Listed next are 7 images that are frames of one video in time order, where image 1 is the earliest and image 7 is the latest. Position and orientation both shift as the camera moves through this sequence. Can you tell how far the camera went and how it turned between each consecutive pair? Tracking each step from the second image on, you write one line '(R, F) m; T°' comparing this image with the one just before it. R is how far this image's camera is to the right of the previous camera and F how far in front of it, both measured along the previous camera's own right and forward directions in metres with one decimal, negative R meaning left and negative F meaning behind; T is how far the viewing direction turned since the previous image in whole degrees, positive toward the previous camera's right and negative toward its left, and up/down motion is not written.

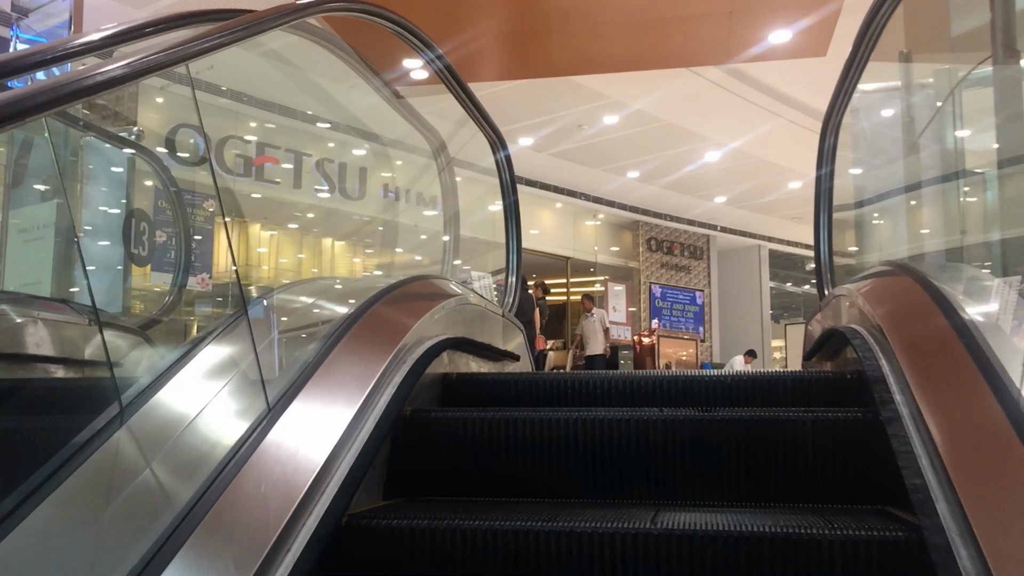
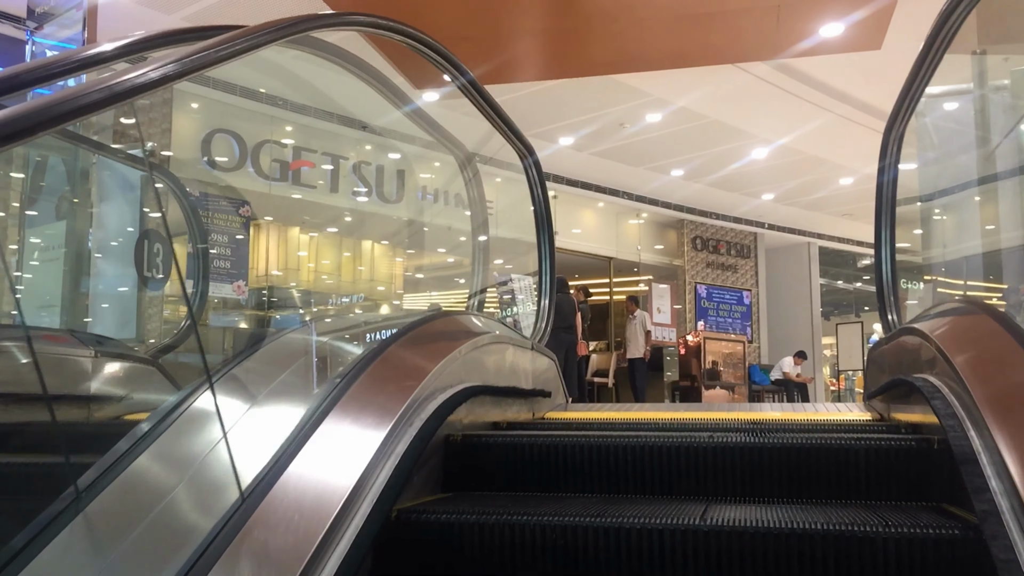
(0.0, +0.2) m; -3°
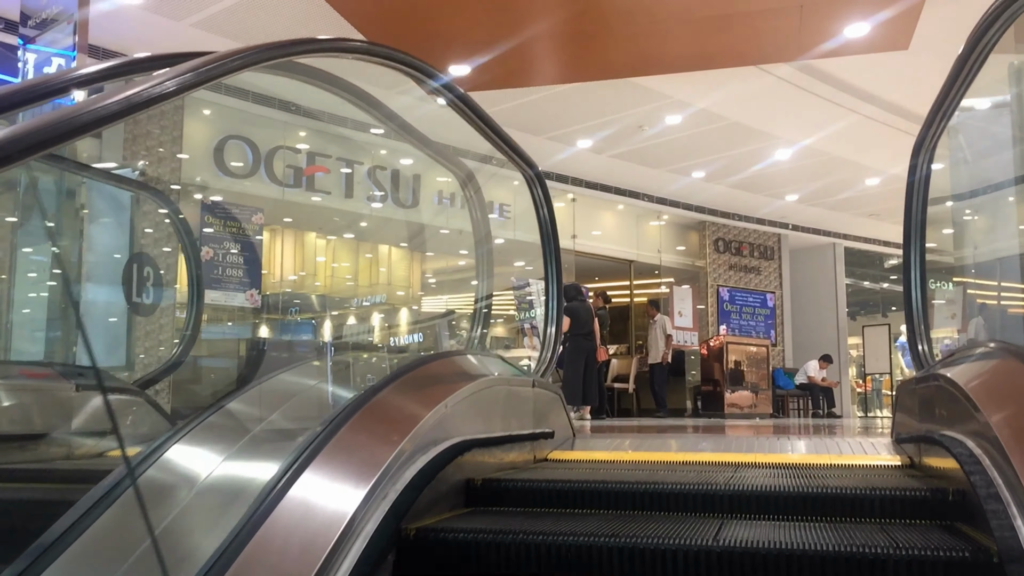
(+0.1, +0.1) m; -2°
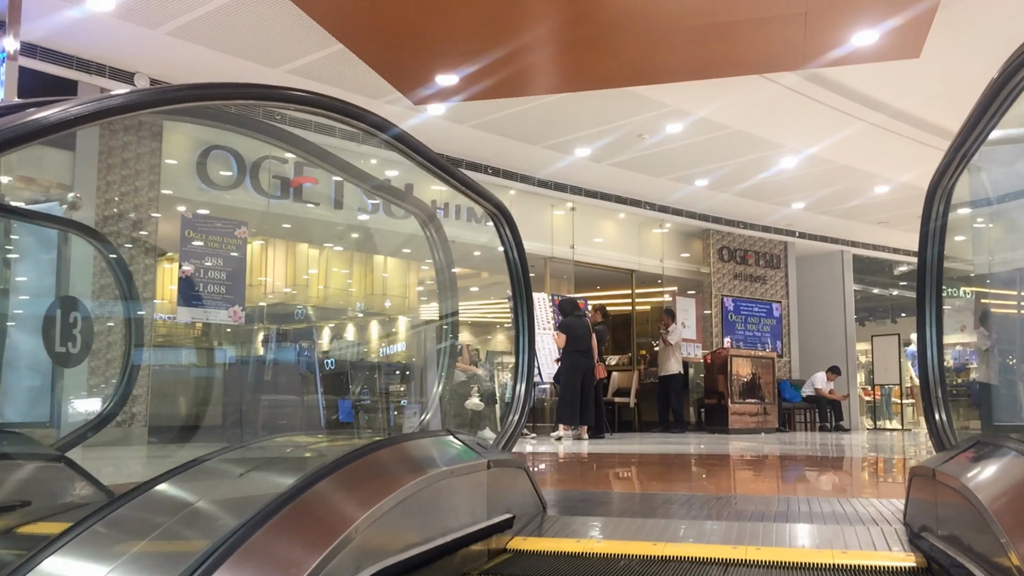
(+0.1, +0.3) m; -1°
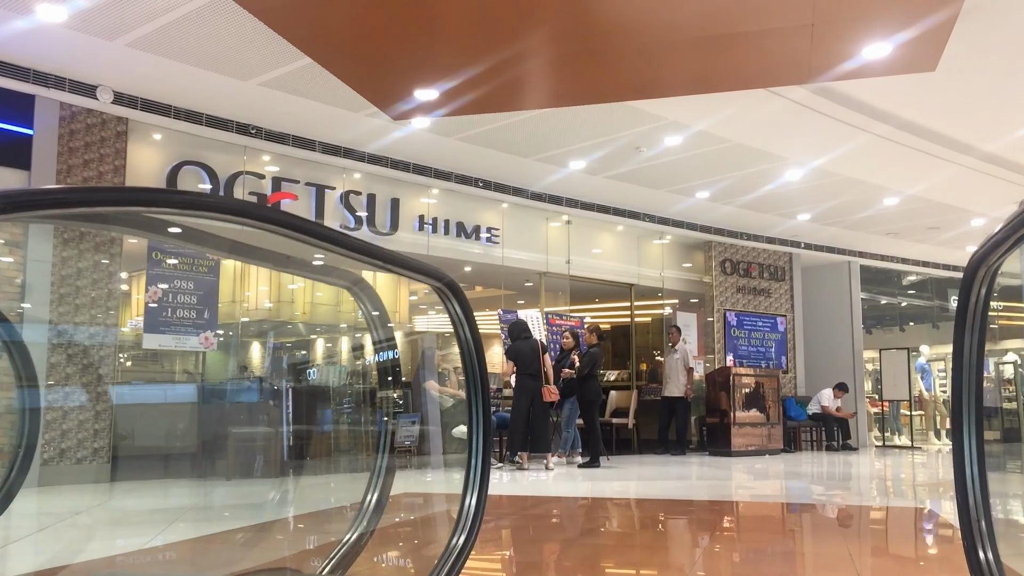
(+0.1, +0.4) m; 0°
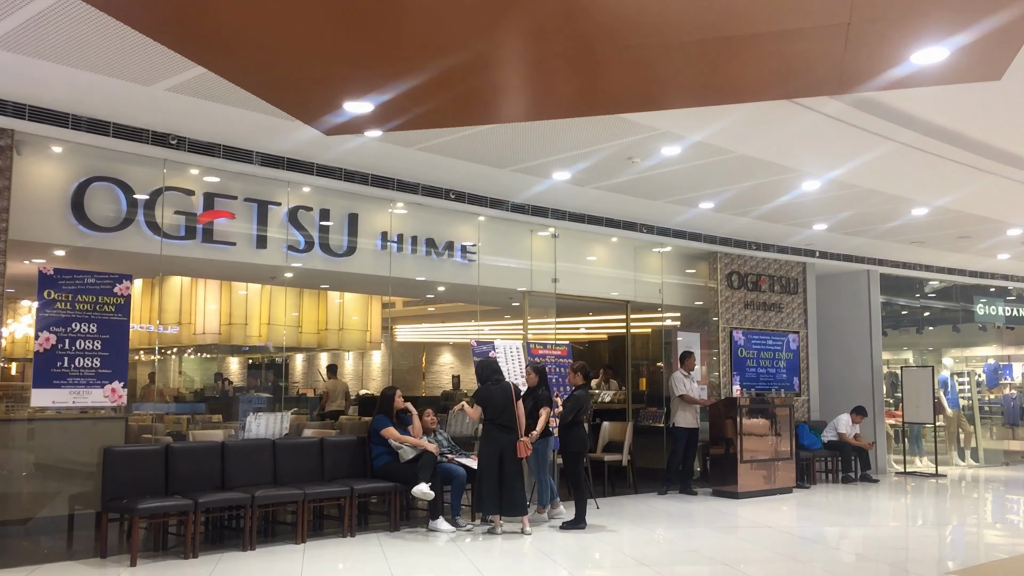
(+0.3, +1.1) m; -1°
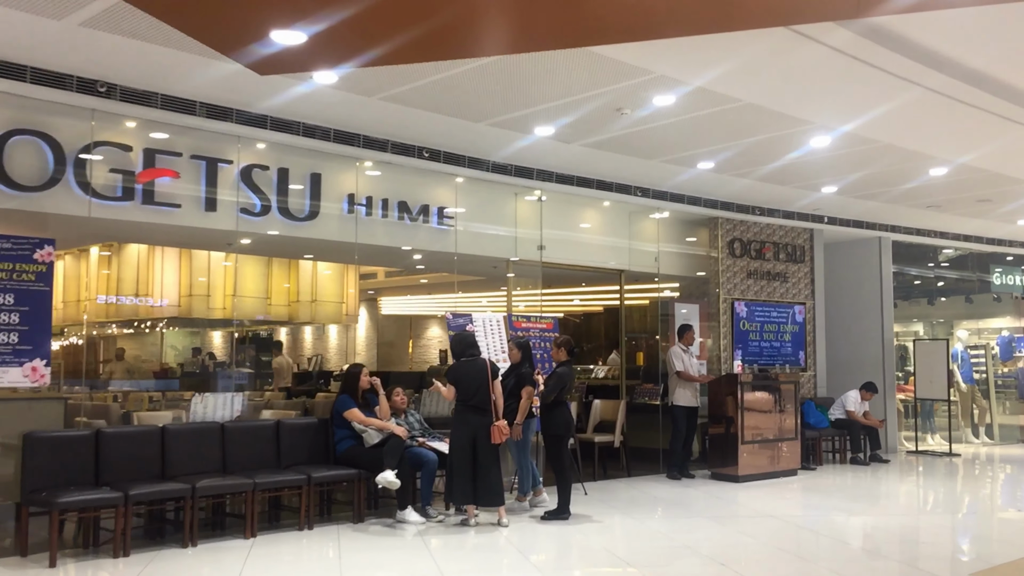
(+0.2, +0.7) m; 0°
